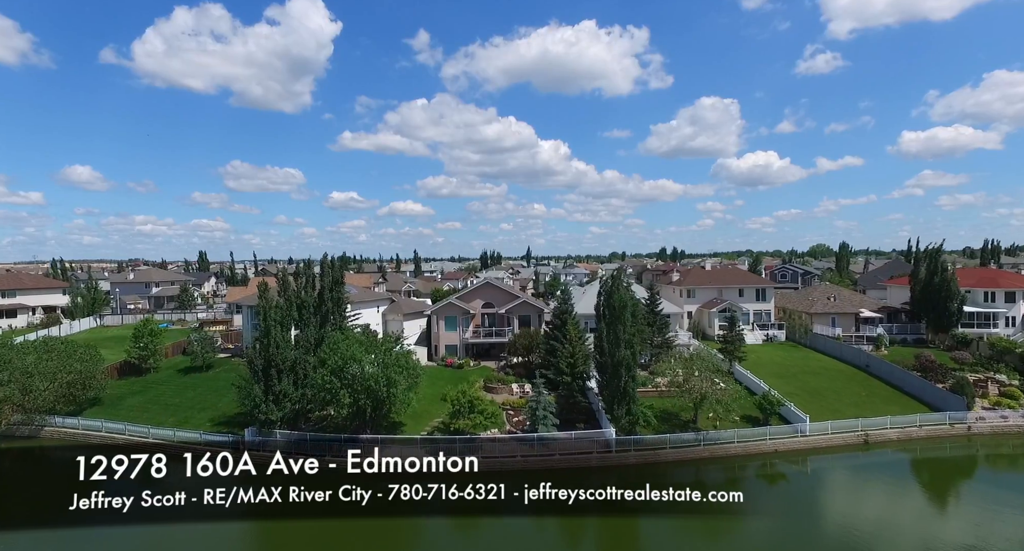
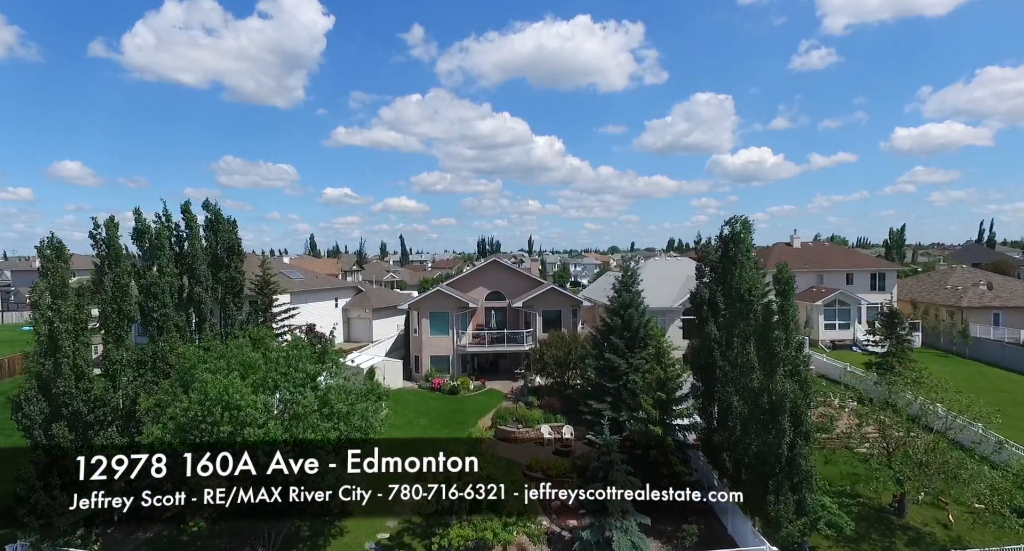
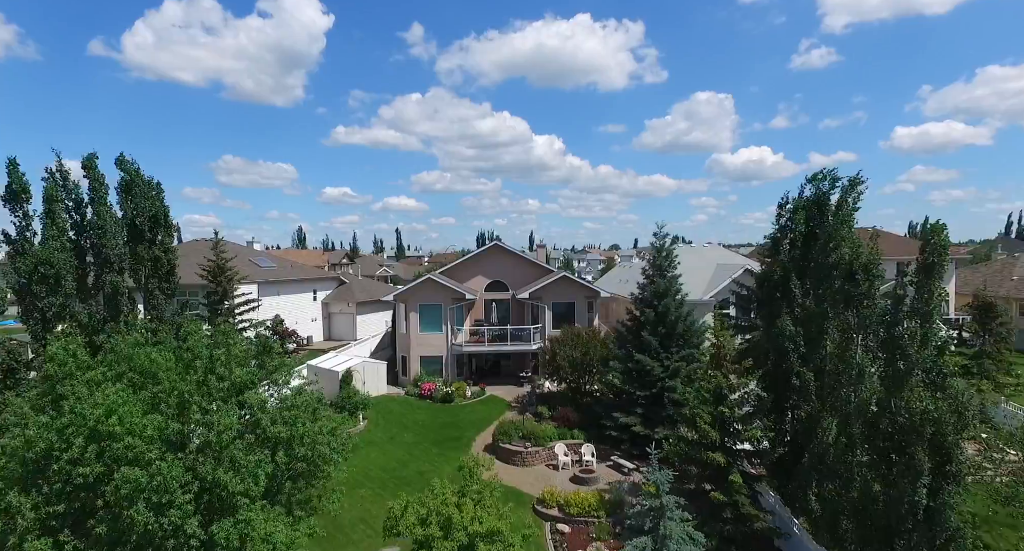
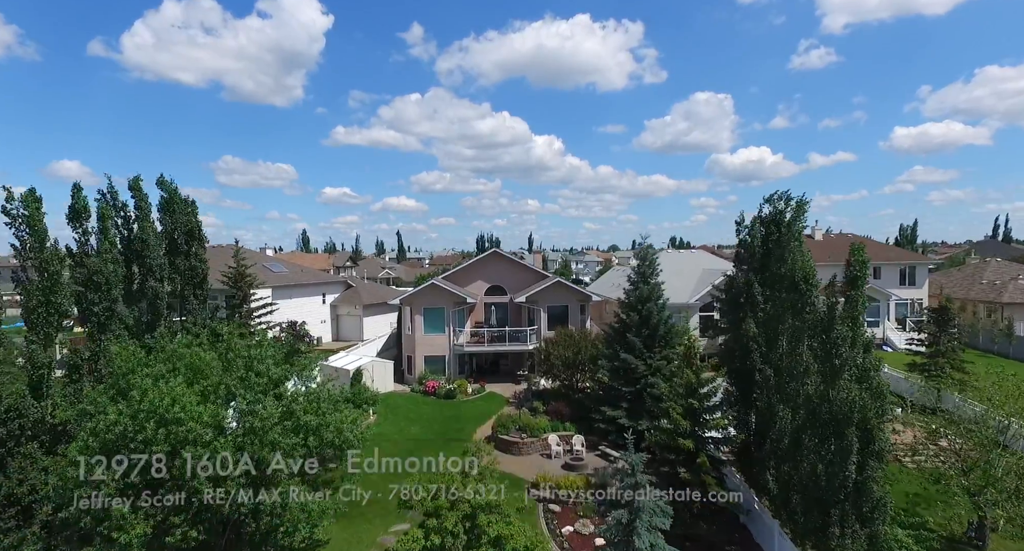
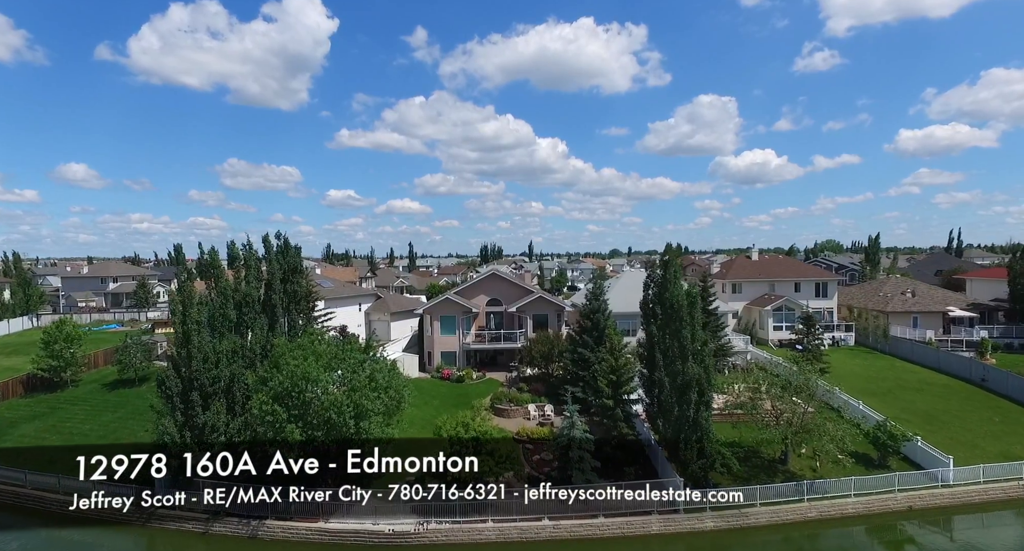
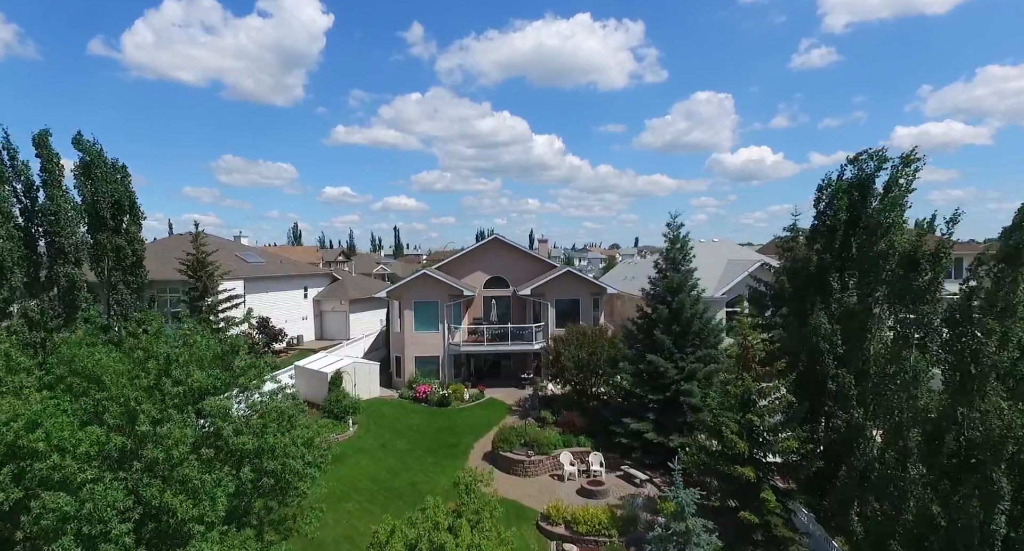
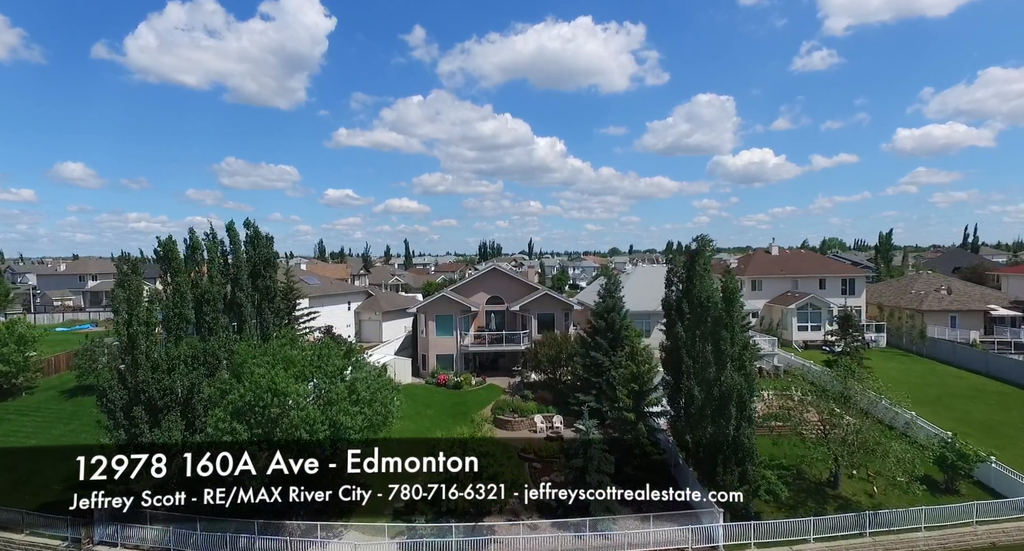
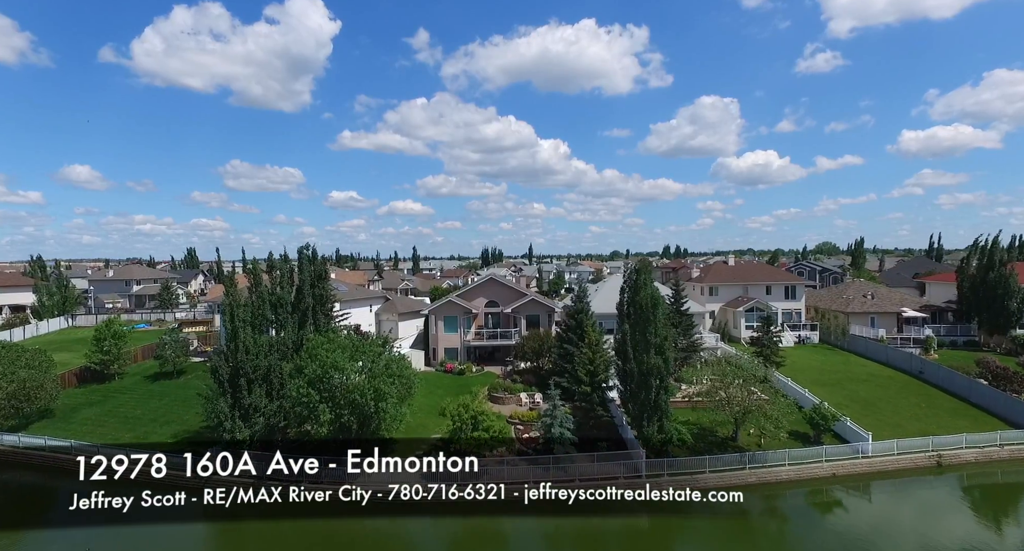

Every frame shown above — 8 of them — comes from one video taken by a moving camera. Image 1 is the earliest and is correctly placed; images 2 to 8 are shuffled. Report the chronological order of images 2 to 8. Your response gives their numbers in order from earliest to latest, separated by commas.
8, 5, 7, 2, 4, 3, 6
